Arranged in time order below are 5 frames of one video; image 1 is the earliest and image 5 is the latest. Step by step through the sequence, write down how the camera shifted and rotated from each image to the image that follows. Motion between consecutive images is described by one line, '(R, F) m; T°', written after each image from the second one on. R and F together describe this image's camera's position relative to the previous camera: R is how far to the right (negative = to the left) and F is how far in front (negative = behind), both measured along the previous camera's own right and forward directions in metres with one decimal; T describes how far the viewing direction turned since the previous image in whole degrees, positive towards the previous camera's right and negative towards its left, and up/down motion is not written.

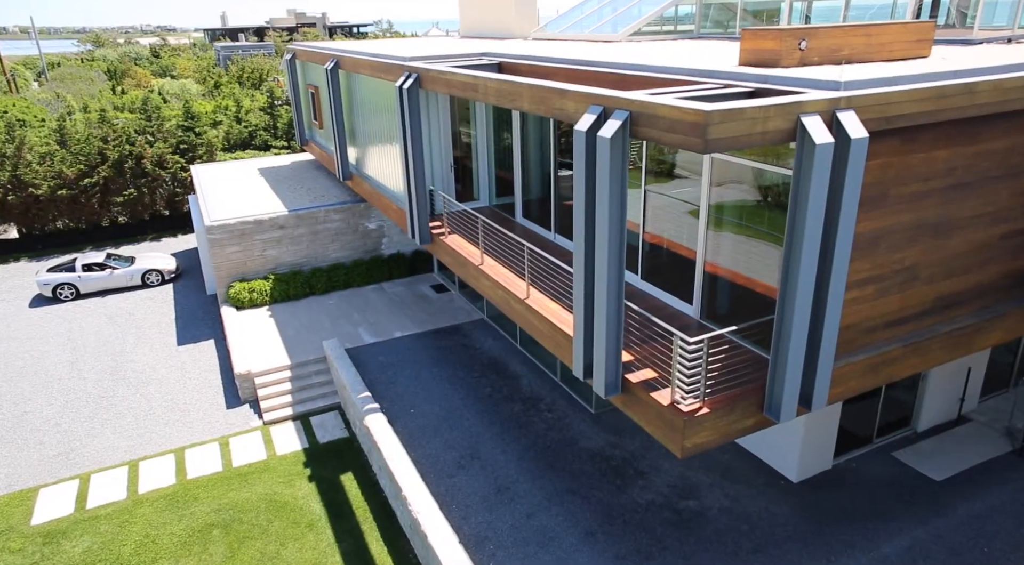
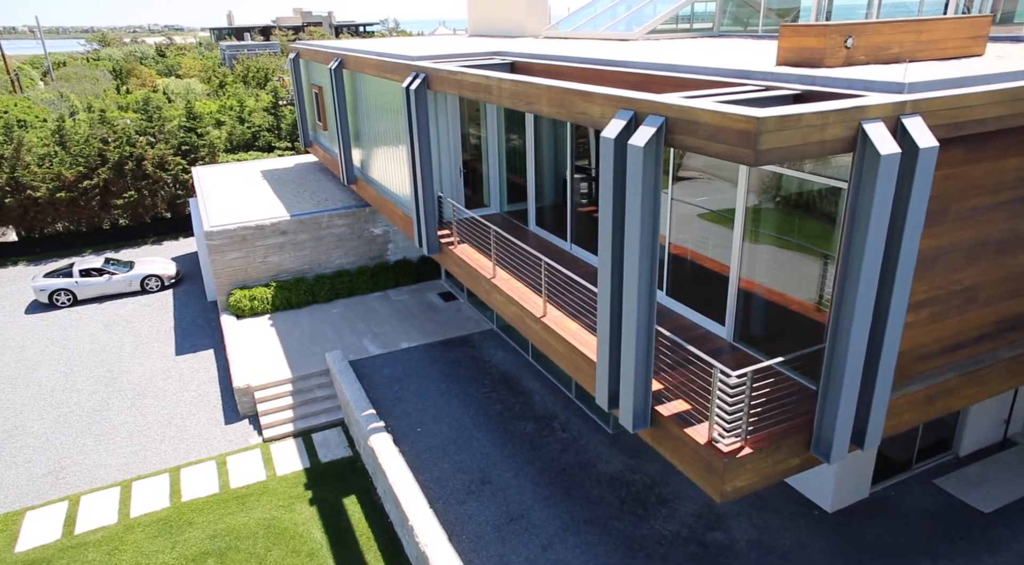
(-0.1, +0.7) m; 0°
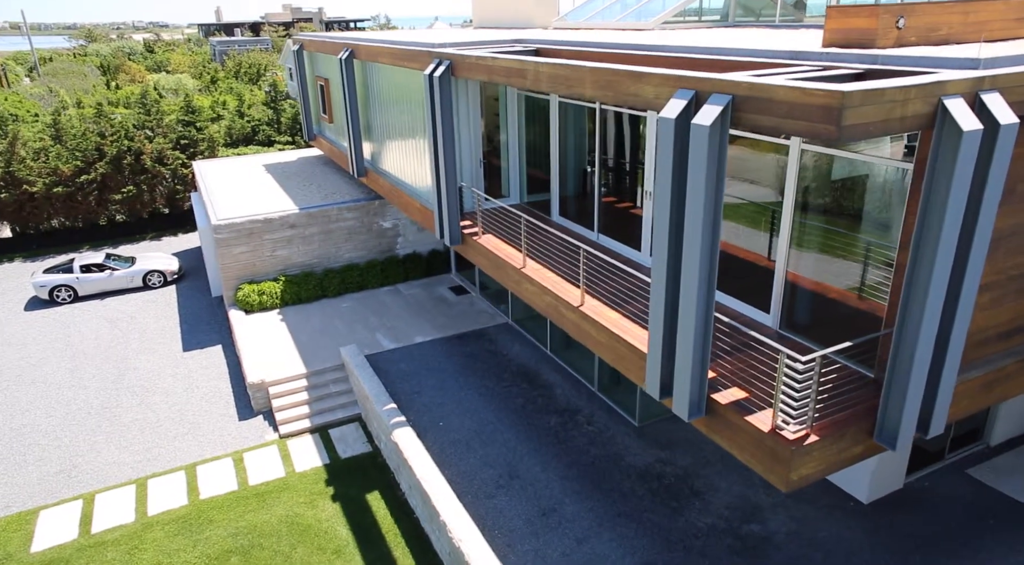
(-0.6, +0.2) m; +1°
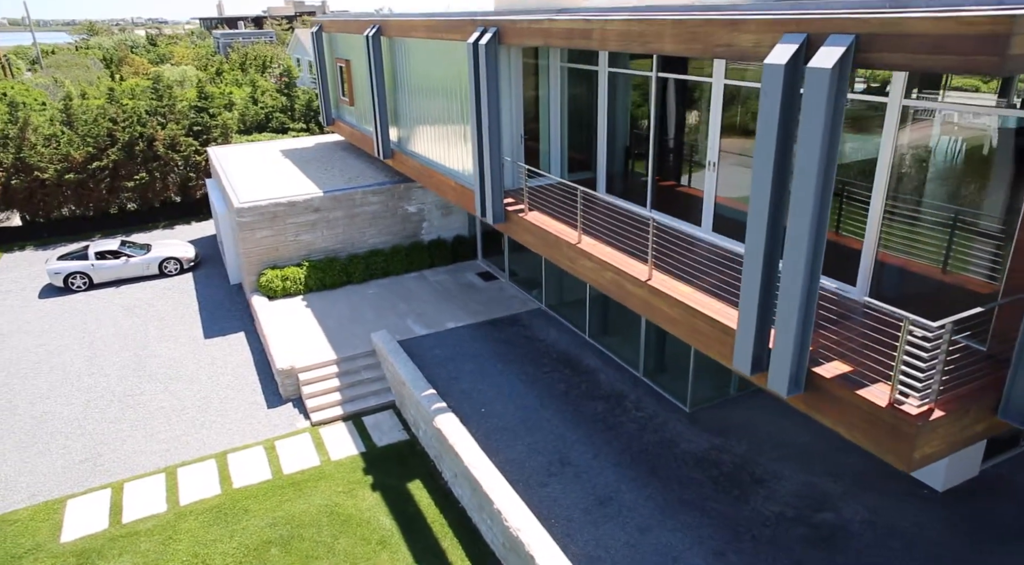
(-0.7, +0.5) m; 0°
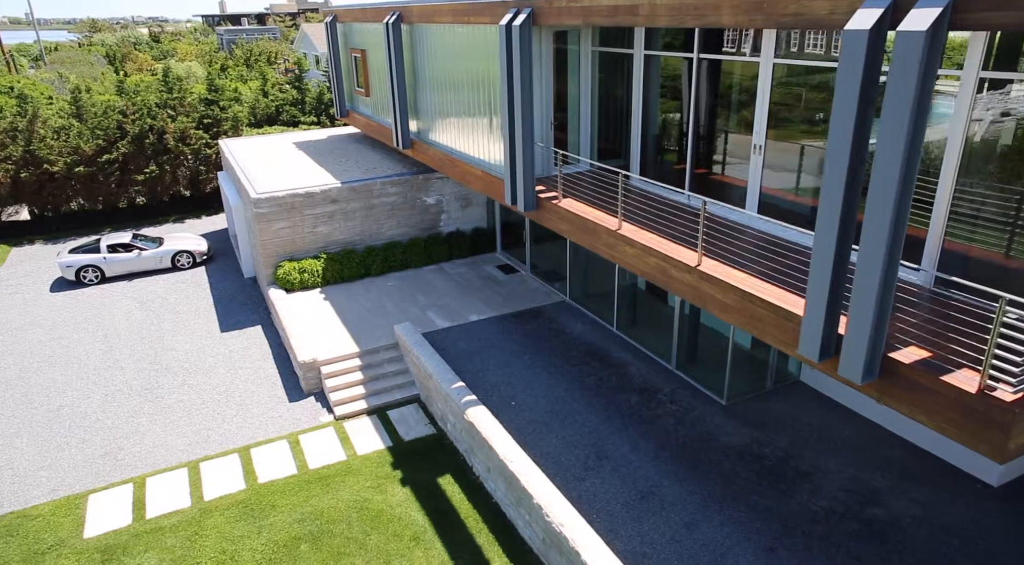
(-0.5, +0.3) m; 0°
